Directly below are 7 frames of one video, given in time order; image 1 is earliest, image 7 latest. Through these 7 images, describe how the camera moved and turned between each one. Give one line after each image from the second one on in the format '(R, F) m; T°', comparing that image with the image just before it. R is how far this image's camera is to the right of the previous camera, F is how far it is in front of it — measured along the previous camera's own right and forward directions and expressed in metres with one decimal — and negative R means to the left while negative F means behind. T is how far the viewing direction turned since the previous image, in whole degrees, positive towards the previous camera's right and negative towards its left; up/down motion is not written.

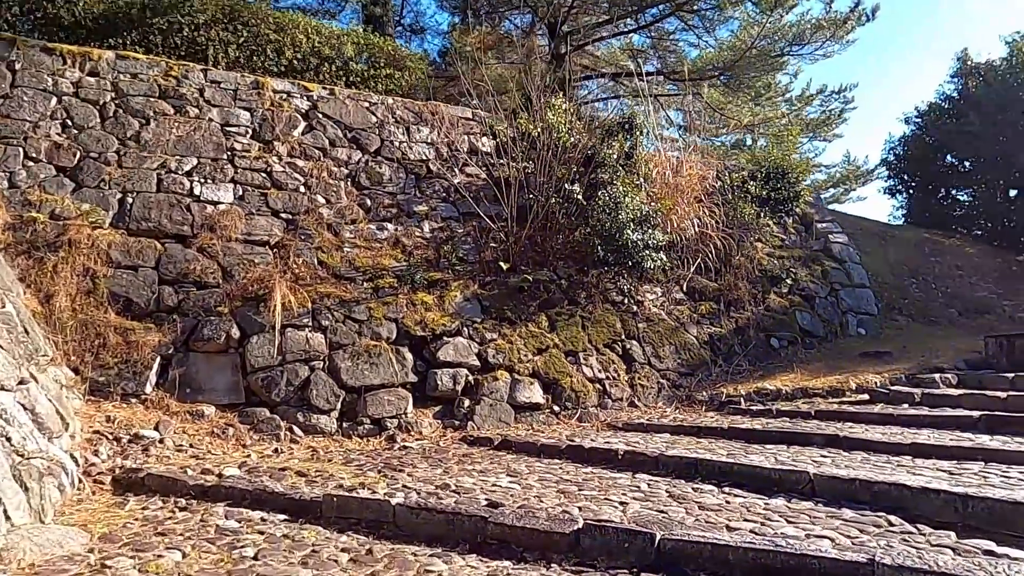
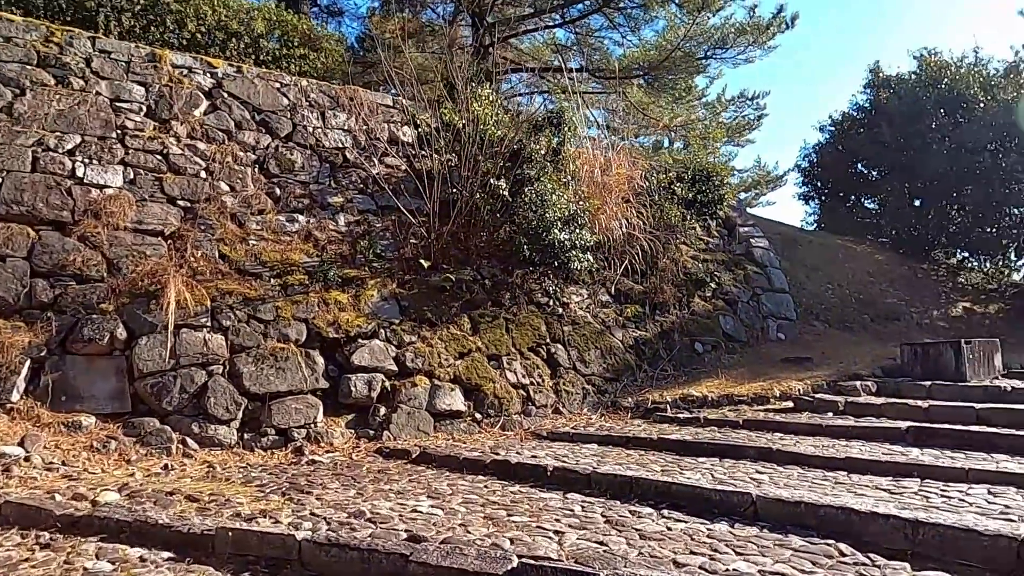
(-0.1, +0.4) m; +6°
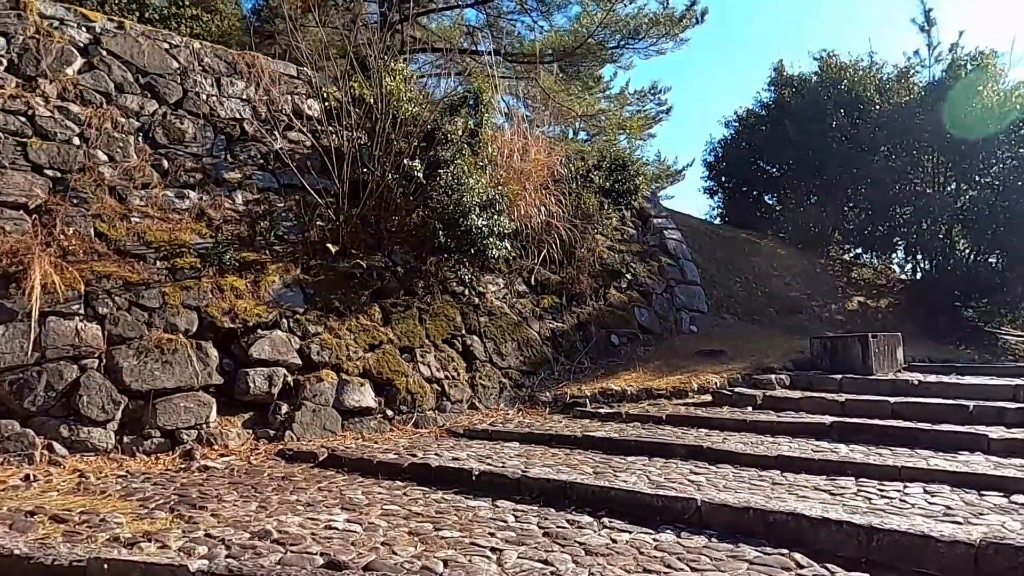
(-0.1, +0.4) m; +8°
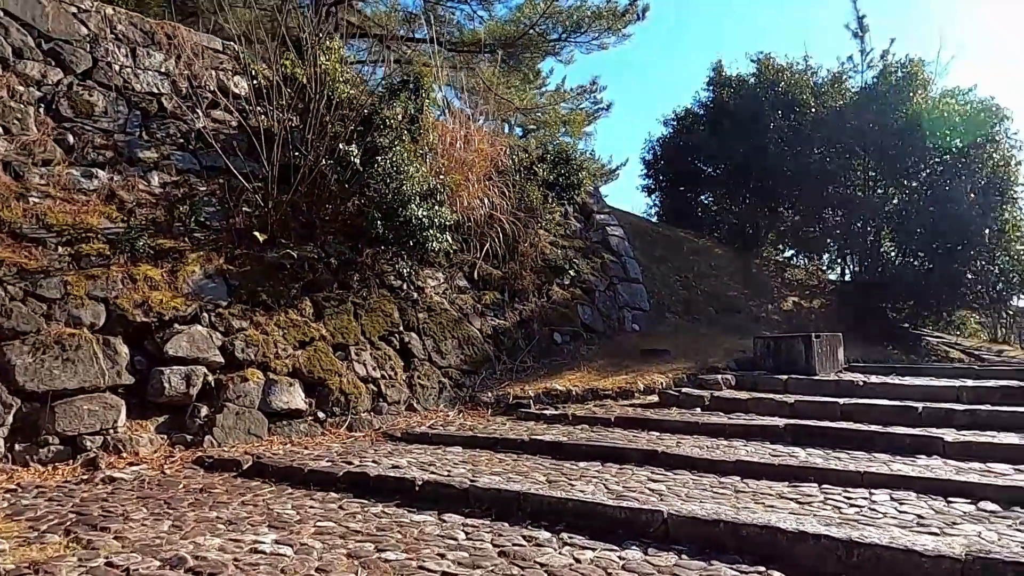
(-0.1, +0.3) m; +5°
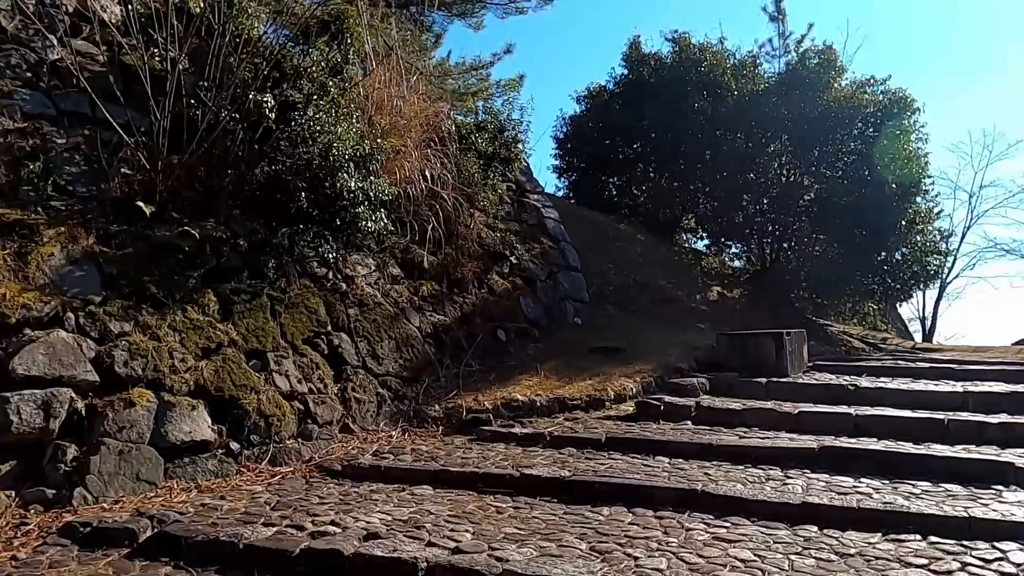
(-0.6, +1.1) m; +10°
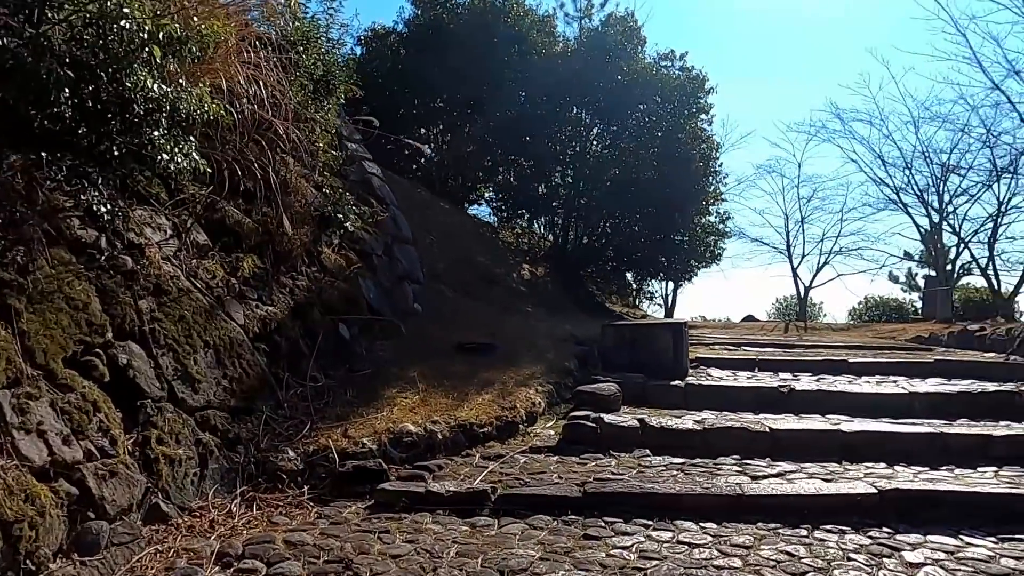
(-0.8, +1.7) m; +22°
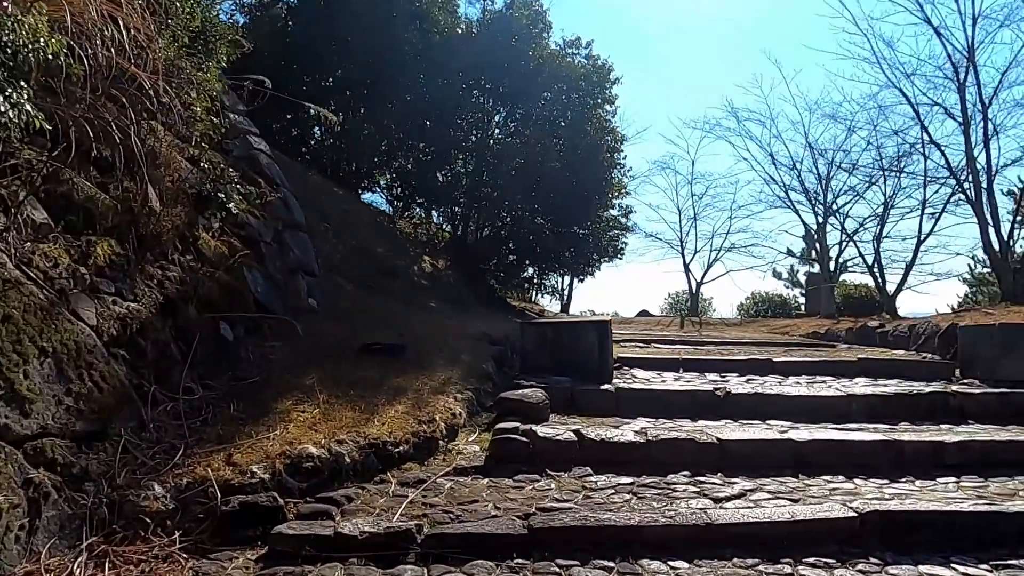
(-0.1, +0.5) m; +8°
